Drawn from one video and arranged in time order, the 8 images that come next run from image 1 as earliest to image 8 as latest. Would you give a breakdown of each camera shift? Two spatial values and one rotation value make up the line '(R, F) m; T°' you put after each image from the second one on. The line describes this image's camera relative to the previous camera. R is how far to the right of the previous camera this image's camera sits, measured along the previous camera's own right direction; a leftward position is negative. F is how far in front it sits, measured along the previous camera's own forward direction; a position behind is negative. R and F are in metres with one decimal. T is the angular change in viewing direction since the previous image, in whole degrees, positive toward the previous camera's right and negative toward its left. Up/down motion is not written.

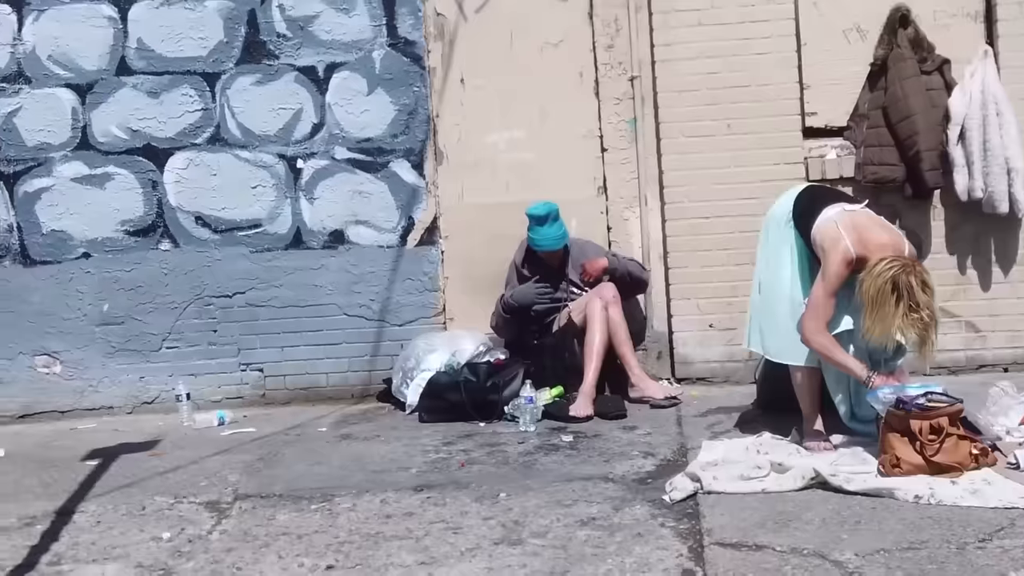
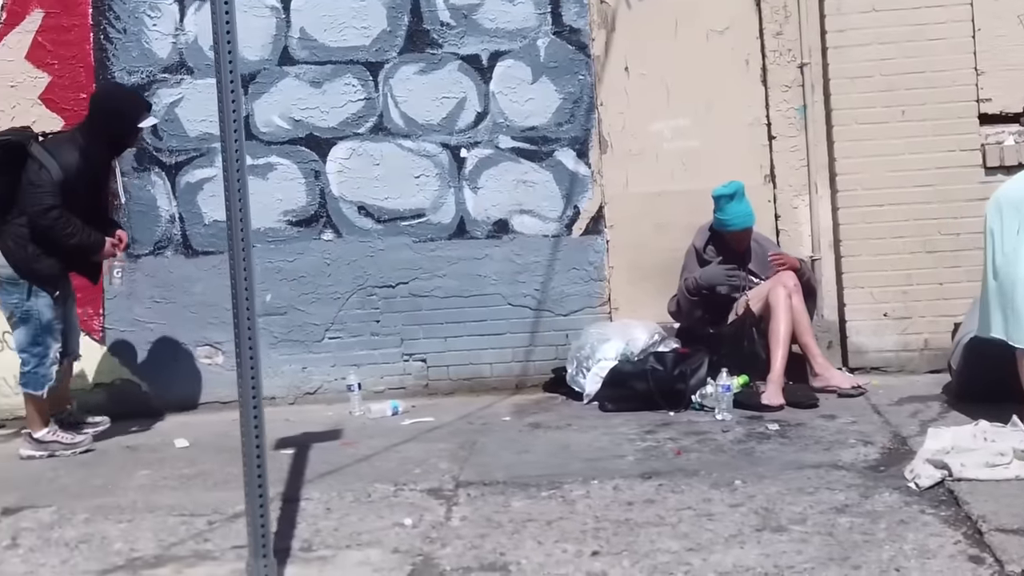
(-0.8, 0.0) m; -1°
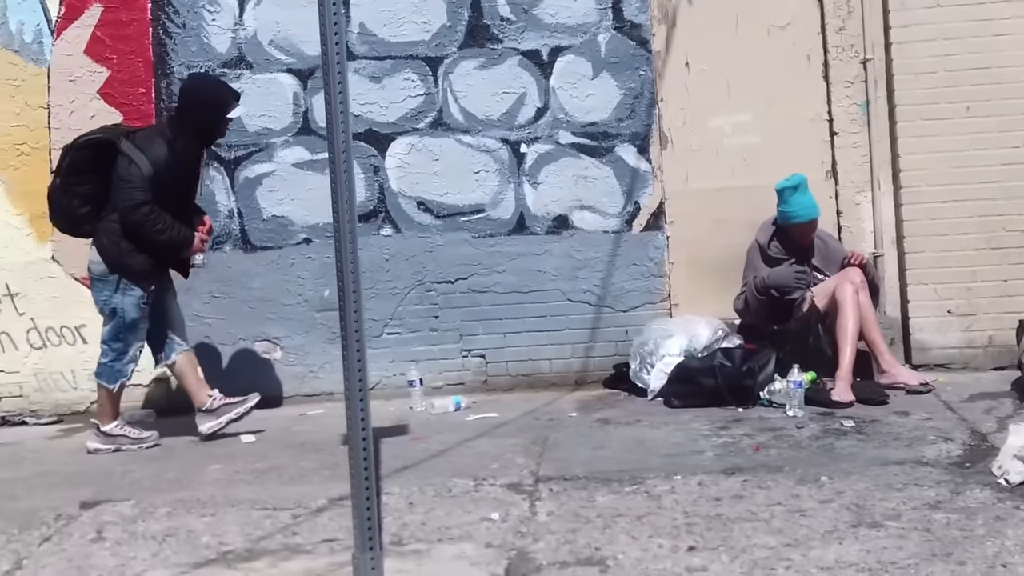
(-0.3, 0.0) m; 0°
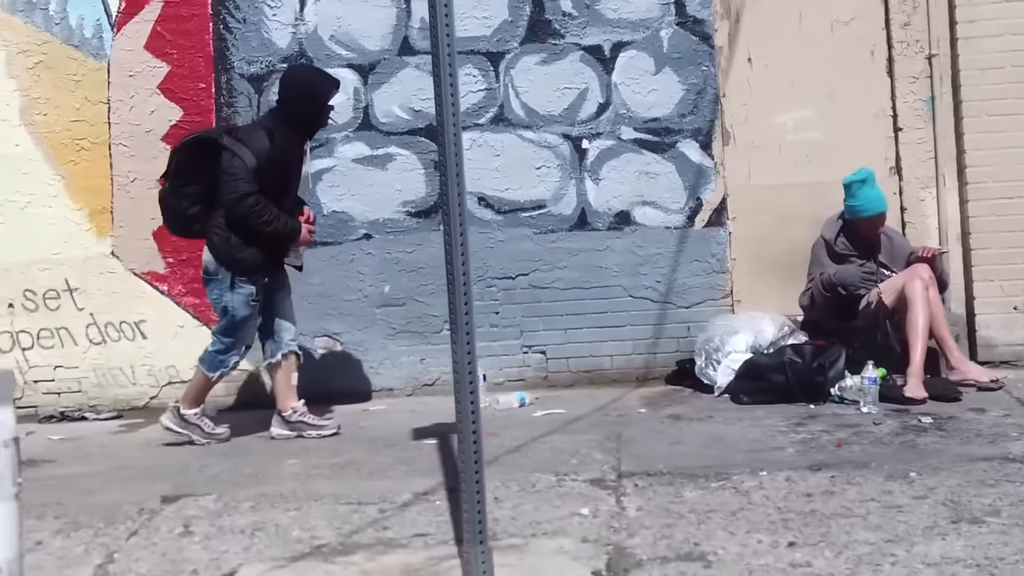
(-0.3, 0.0) m; 0°
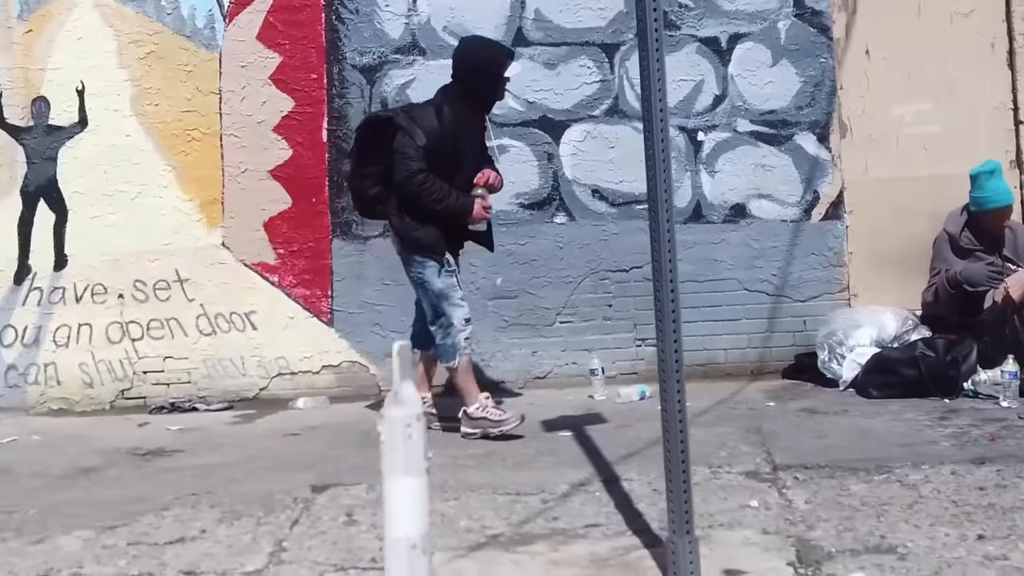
(-0.5, 0.0) m; -1°
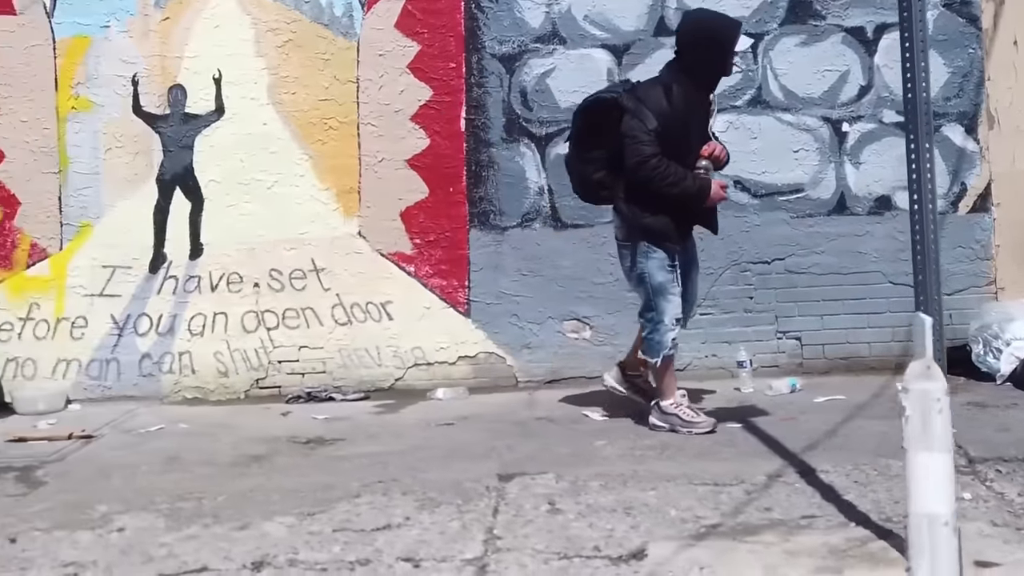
(-0.6, 0.0) m; -1°
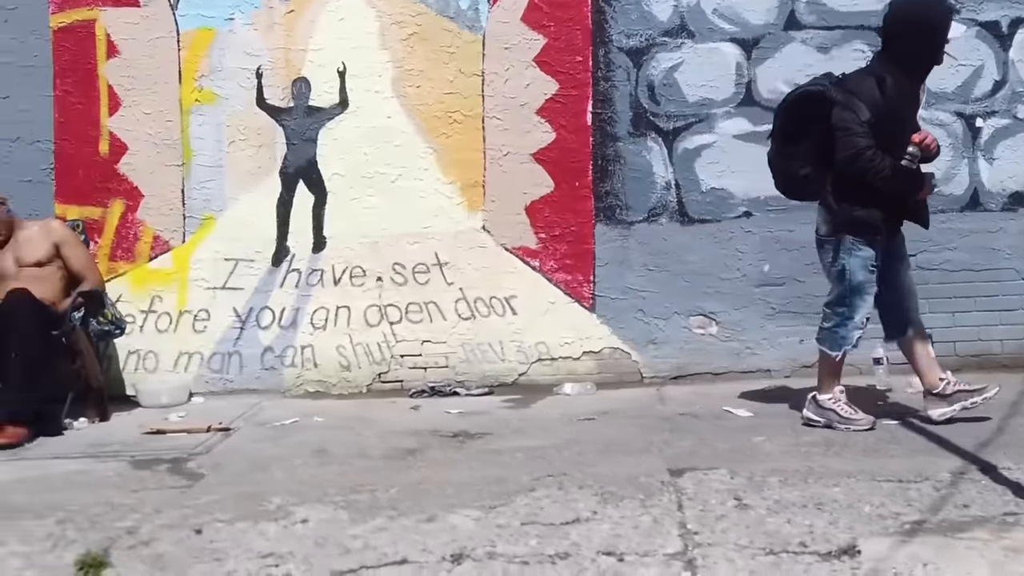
(-0.6, 0.0) m; -1°
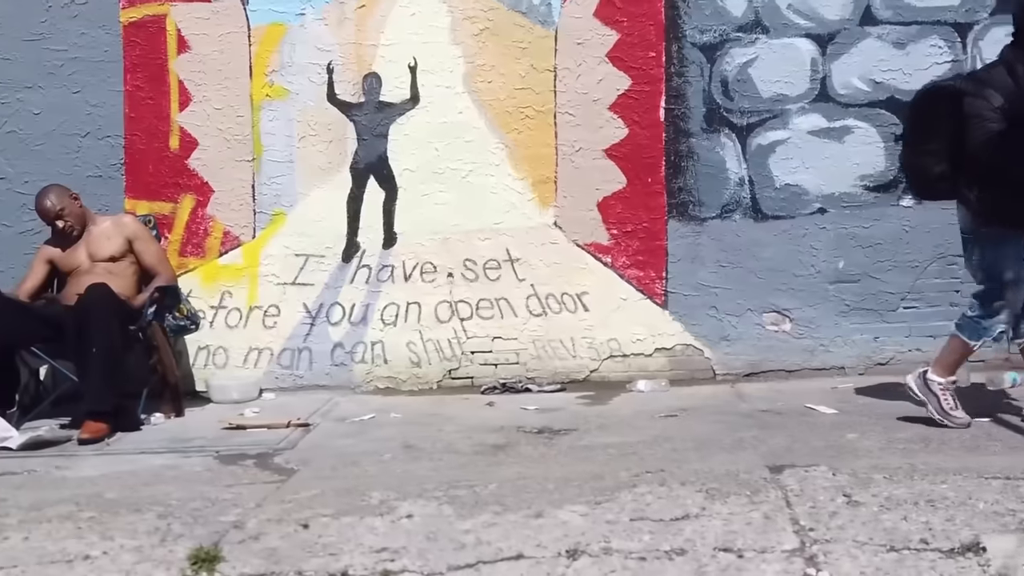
(-0.3, 0.0) m; 0°
